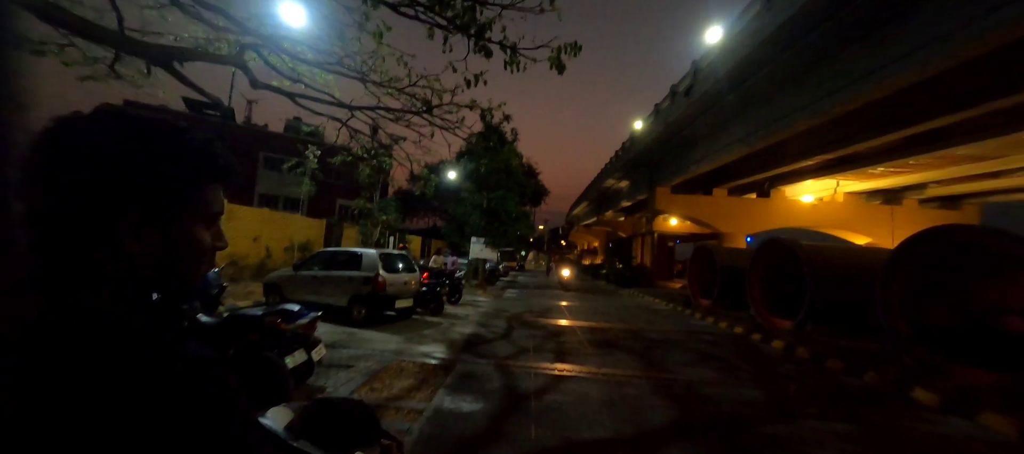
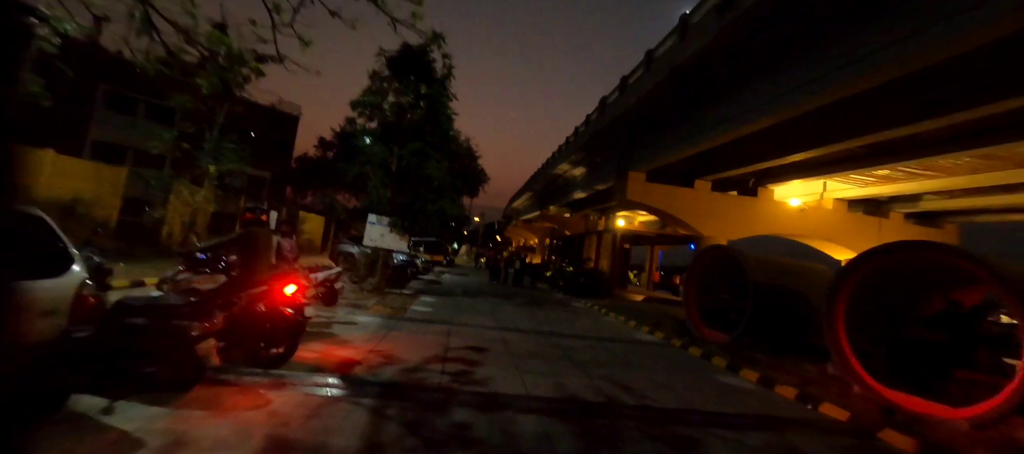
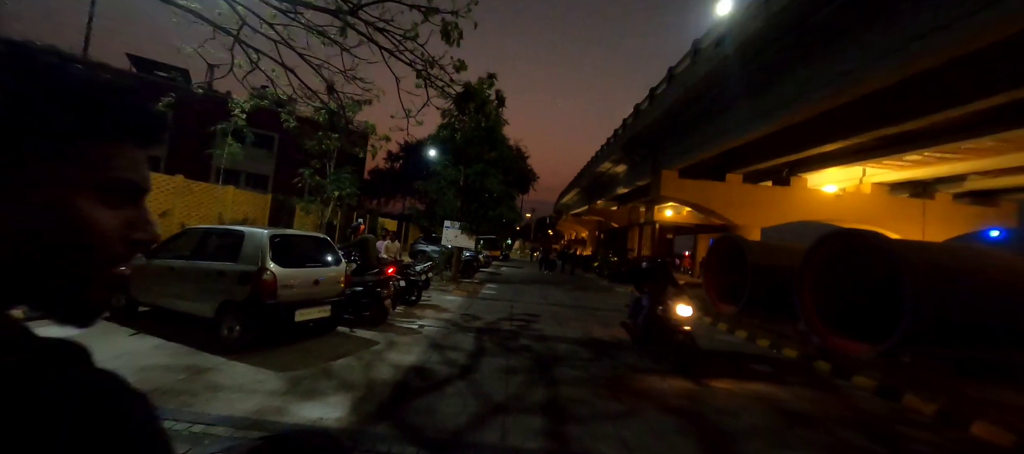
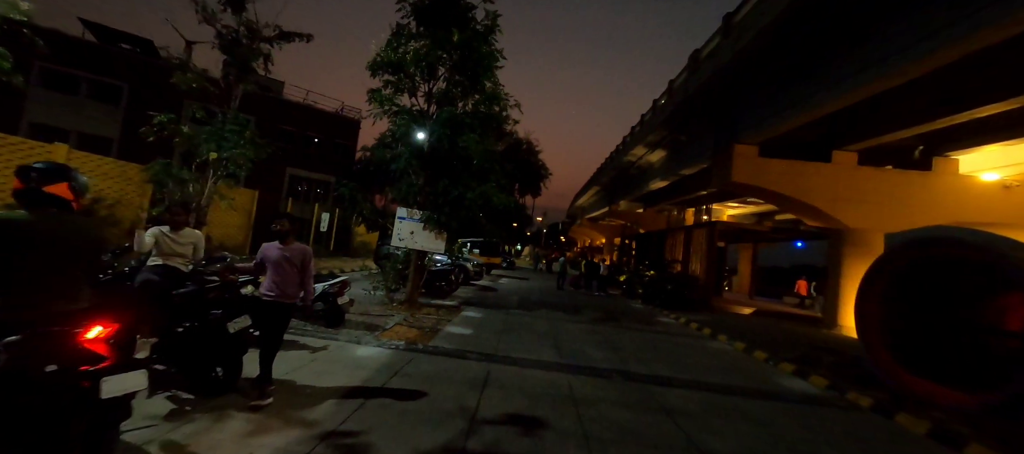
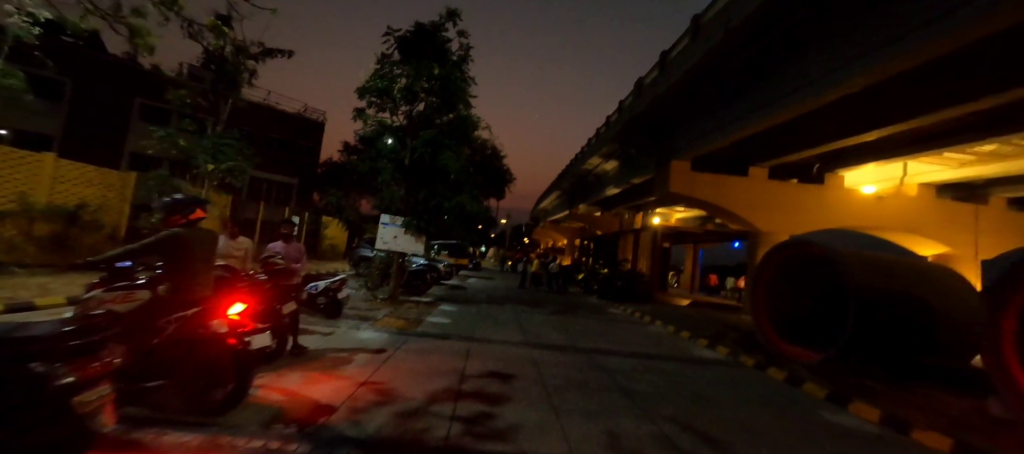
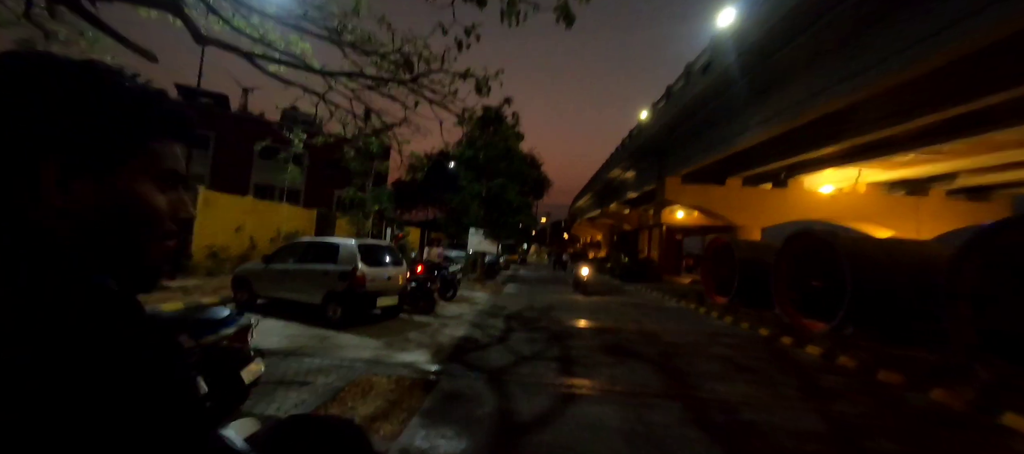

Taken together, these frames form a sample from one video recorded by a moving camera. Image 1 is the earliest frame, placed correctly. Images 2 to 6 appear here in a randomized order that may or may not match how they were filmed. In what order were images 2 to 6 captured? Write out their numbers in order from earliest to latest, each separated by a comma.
6, 3, 2, 5, 4
